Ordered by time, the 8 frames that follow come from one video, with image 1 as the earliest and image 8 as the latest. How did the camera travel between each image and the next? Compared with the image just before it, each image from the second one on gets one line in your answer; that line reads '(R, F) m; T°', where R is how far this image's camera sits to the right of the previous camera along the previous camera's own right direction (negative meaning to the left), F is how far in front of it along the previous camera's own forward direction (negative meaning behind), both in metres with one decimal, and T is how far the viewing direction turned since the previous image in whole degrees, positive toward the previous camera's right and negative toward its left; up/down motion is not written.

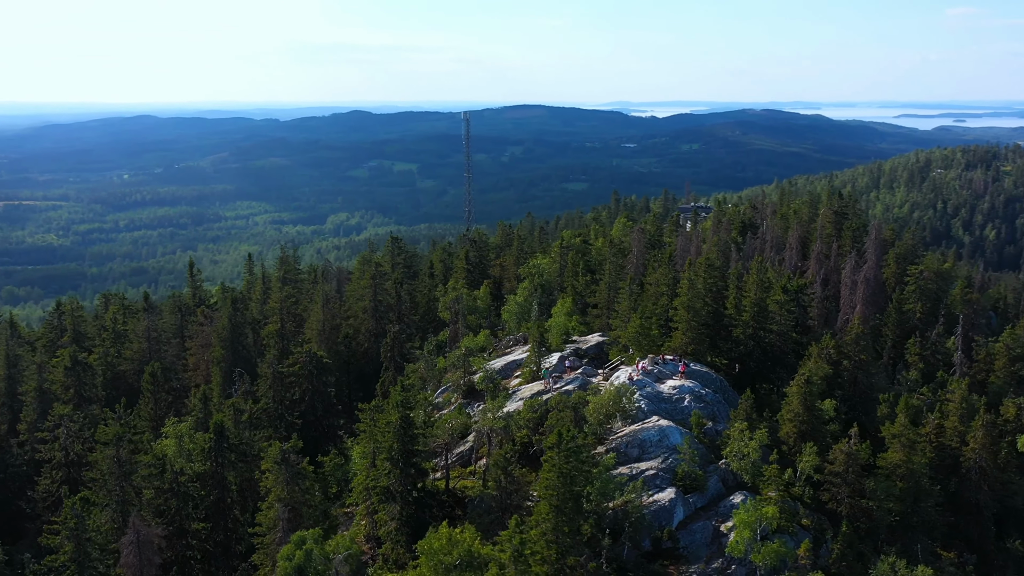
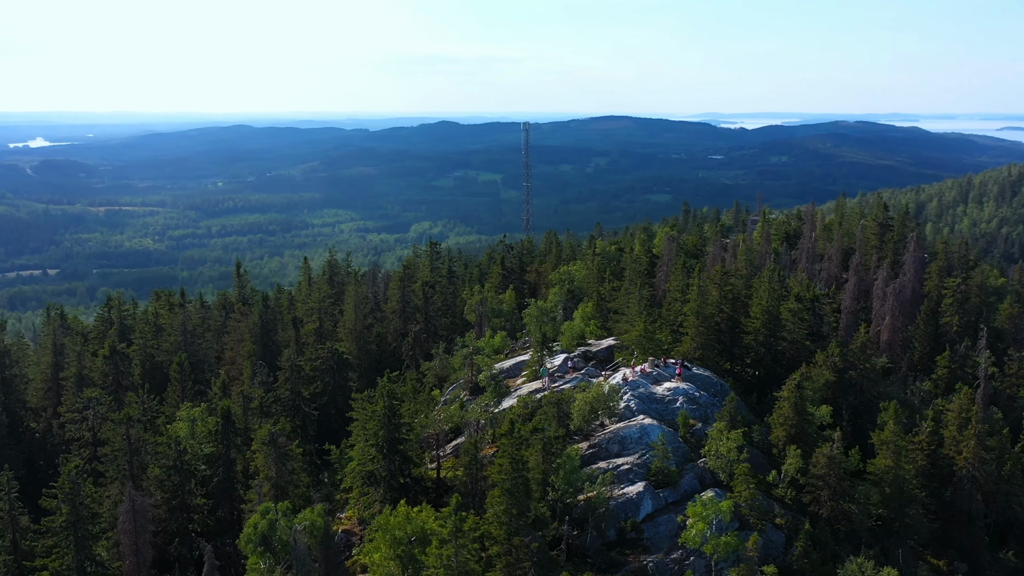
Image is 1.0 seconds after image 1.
(+3.8, -1.8) m; -5°
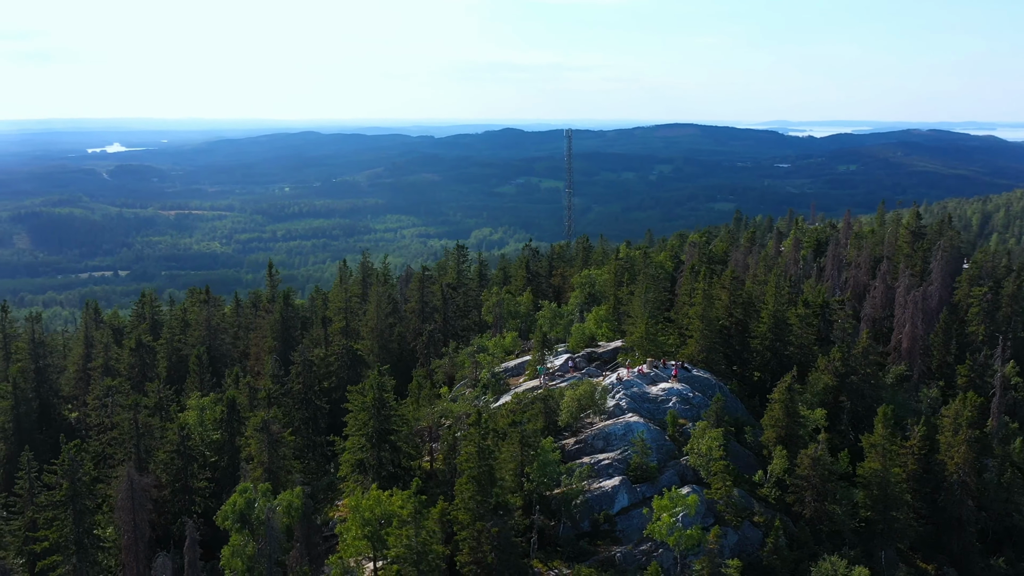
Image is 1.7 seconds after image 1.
(+3.0, -1.4) m; -4°
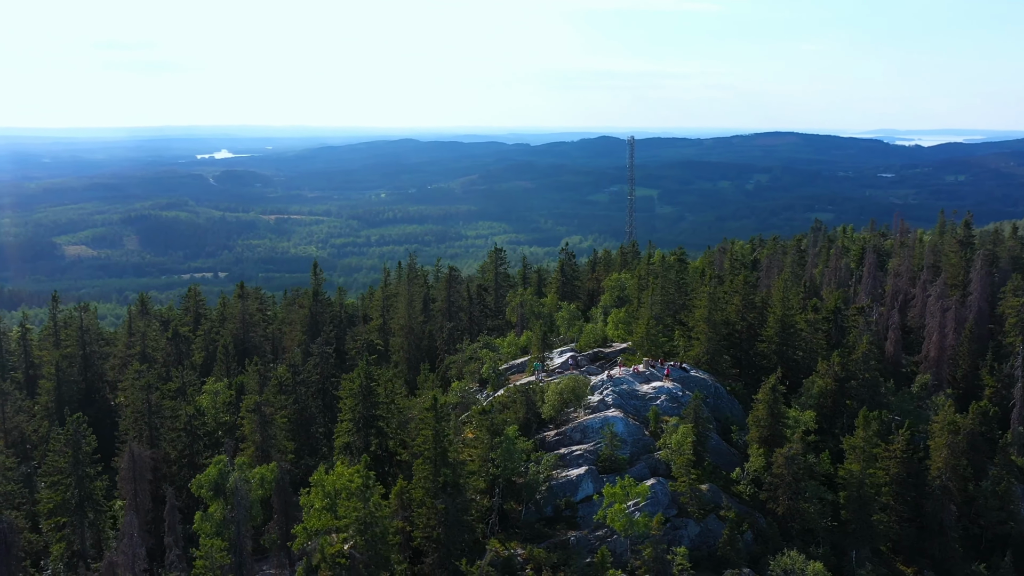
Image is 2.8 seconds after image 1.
(+4.7, -1.9) m; -6°
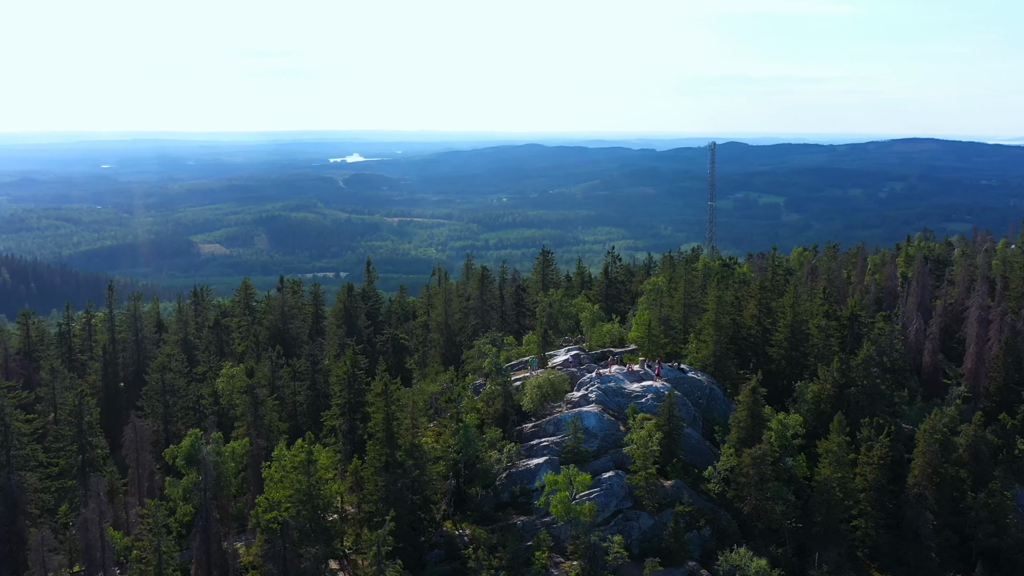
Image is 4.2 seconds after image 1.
(+6.4, -1.7) m; -7°
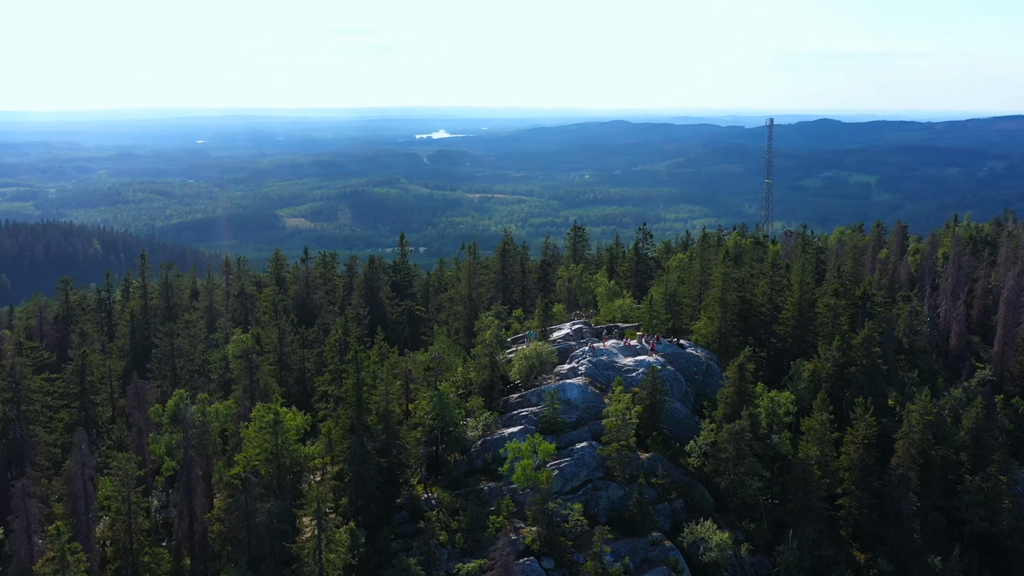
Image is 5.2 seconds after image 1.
(+4.5, -0.6) m; -5°
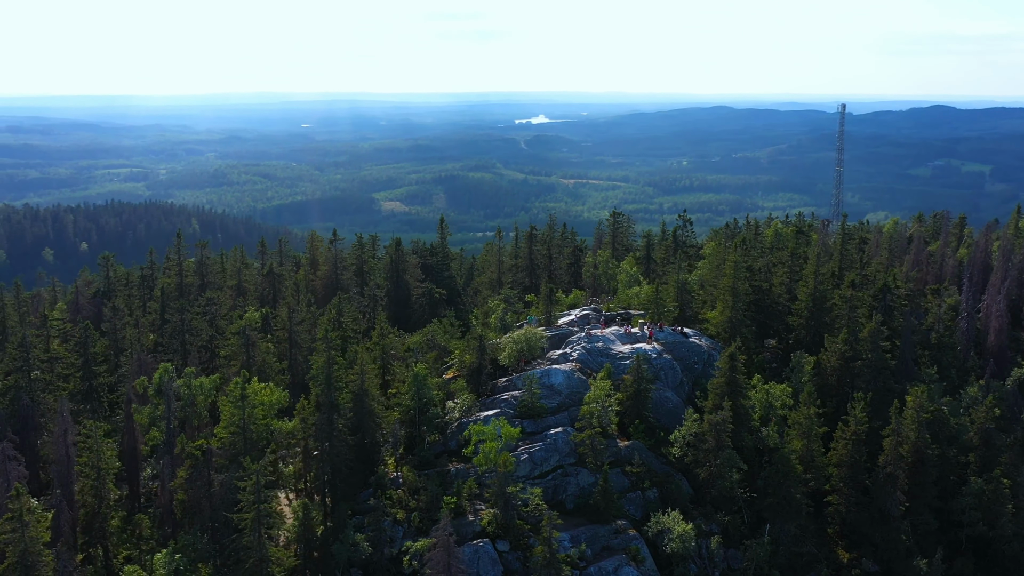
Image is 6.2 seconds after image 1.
(+5.0, +0.1) m; -6°
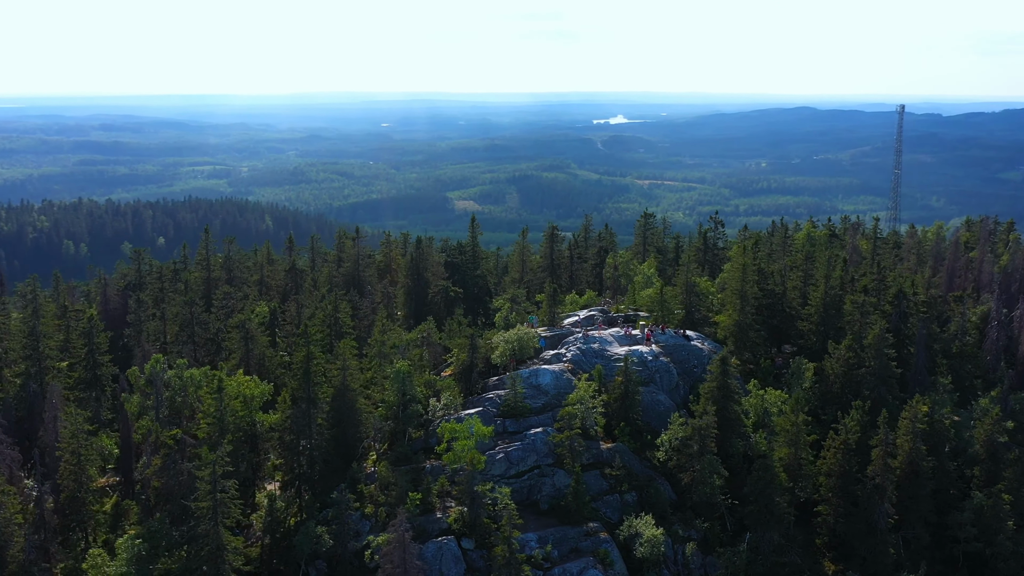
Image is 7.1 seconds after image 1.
(+3.9, +0.2) m; -4°
